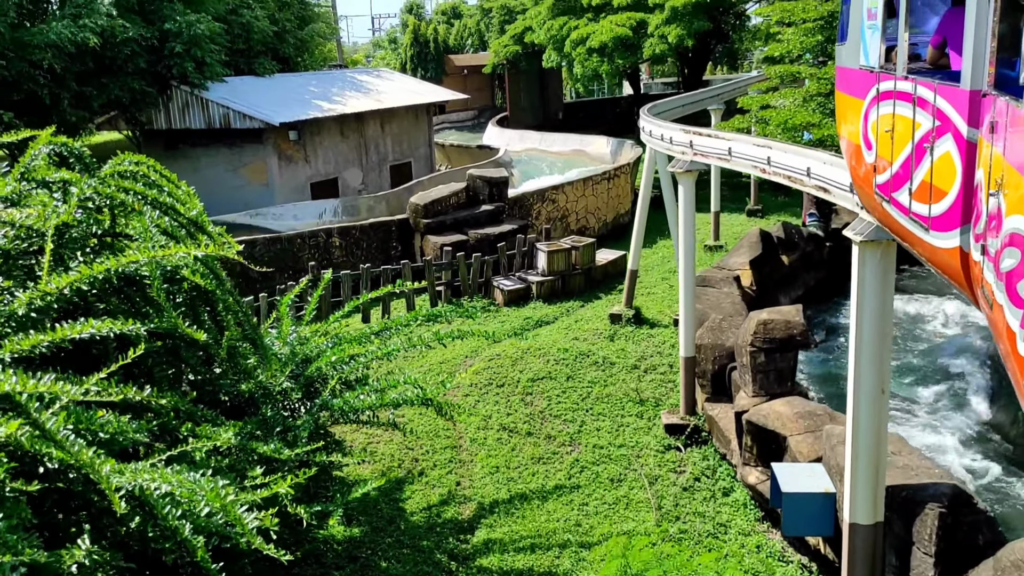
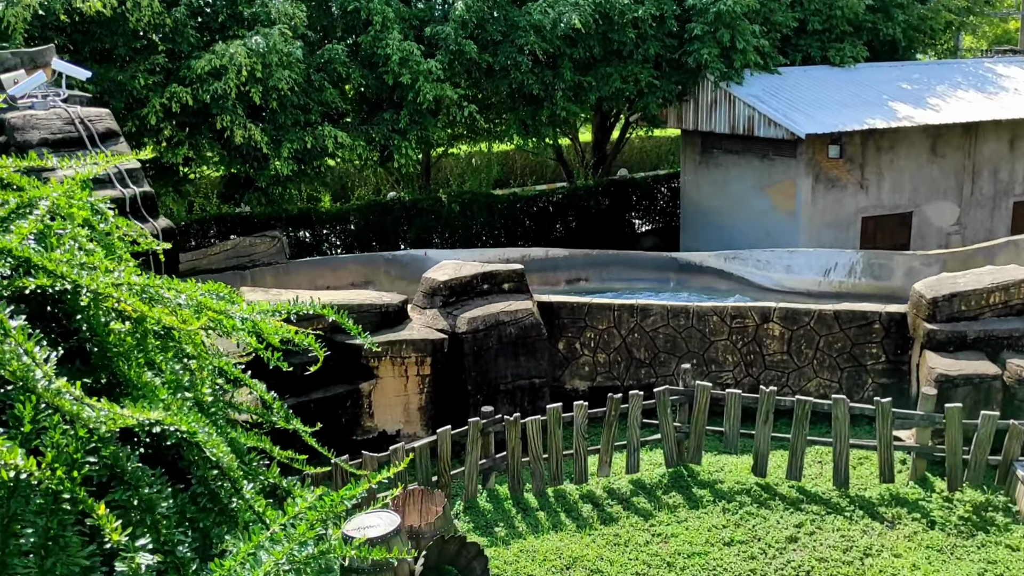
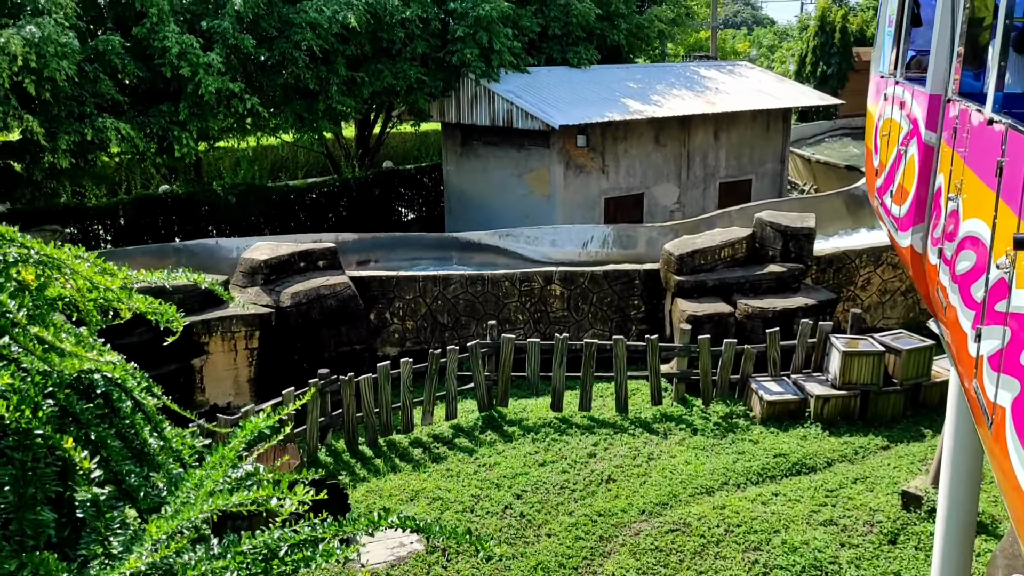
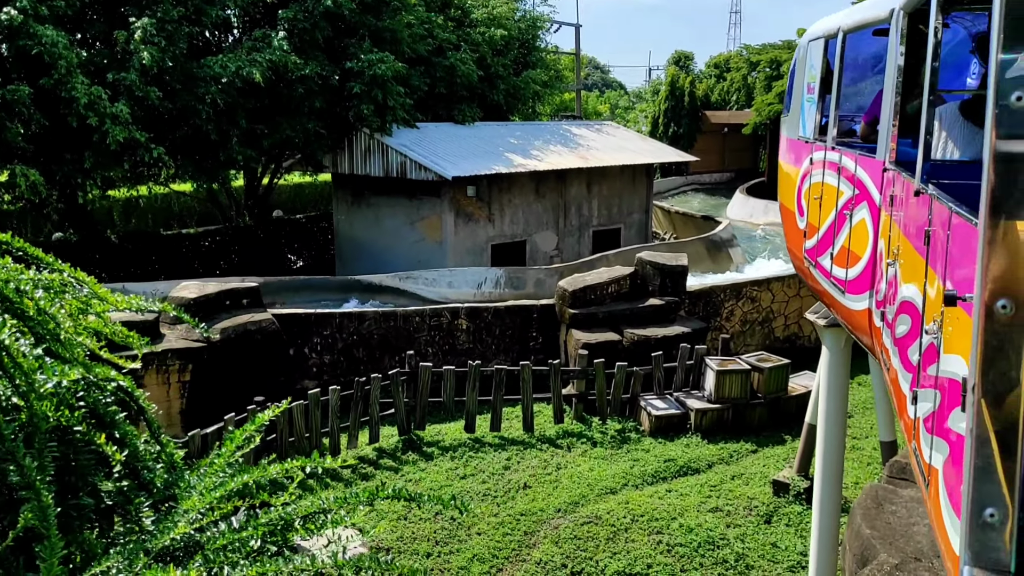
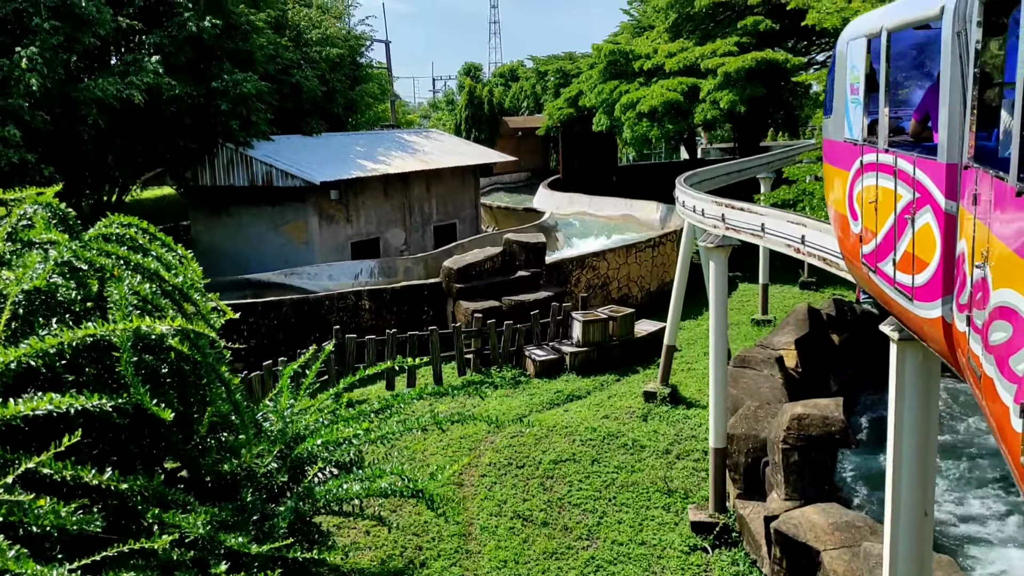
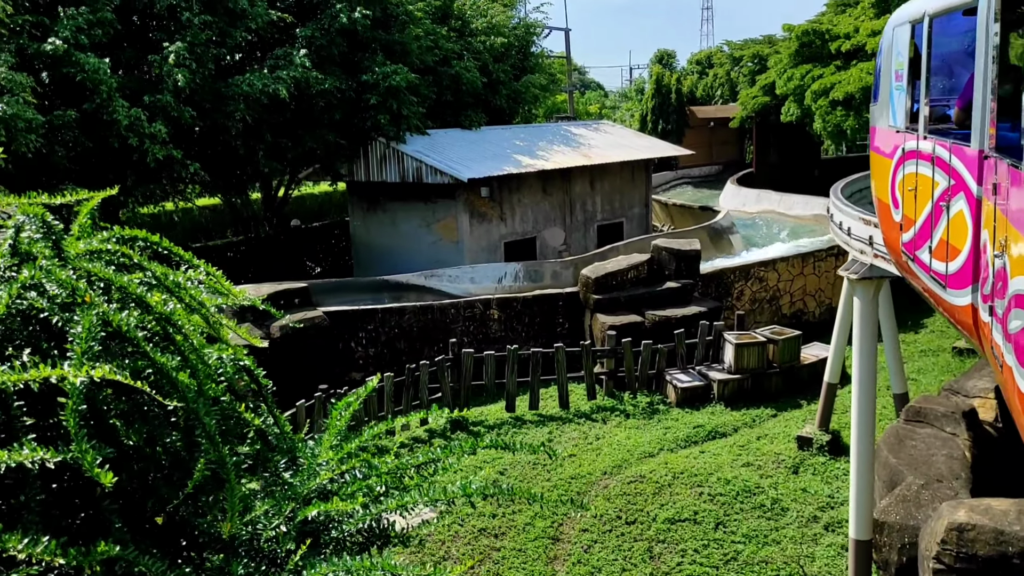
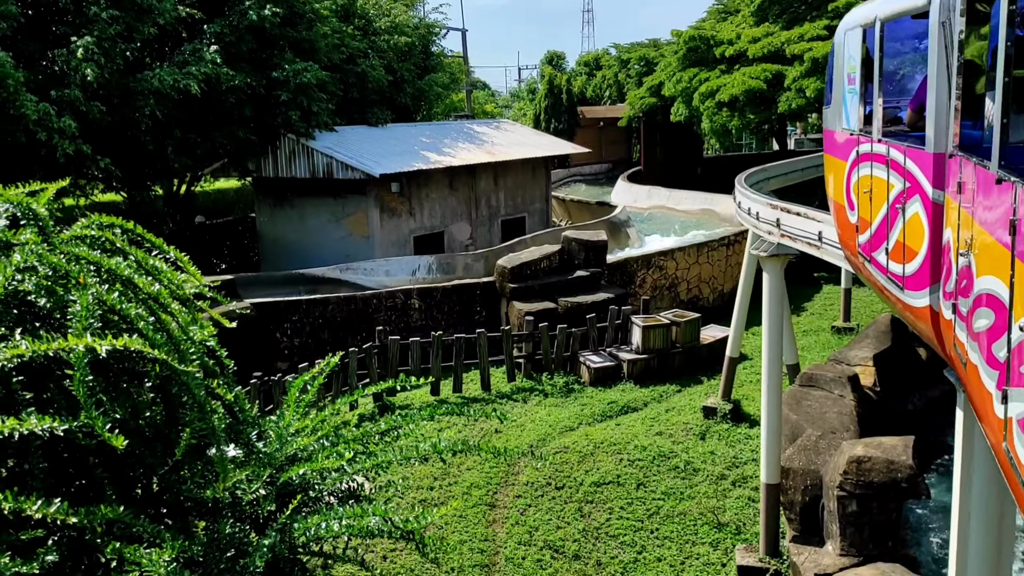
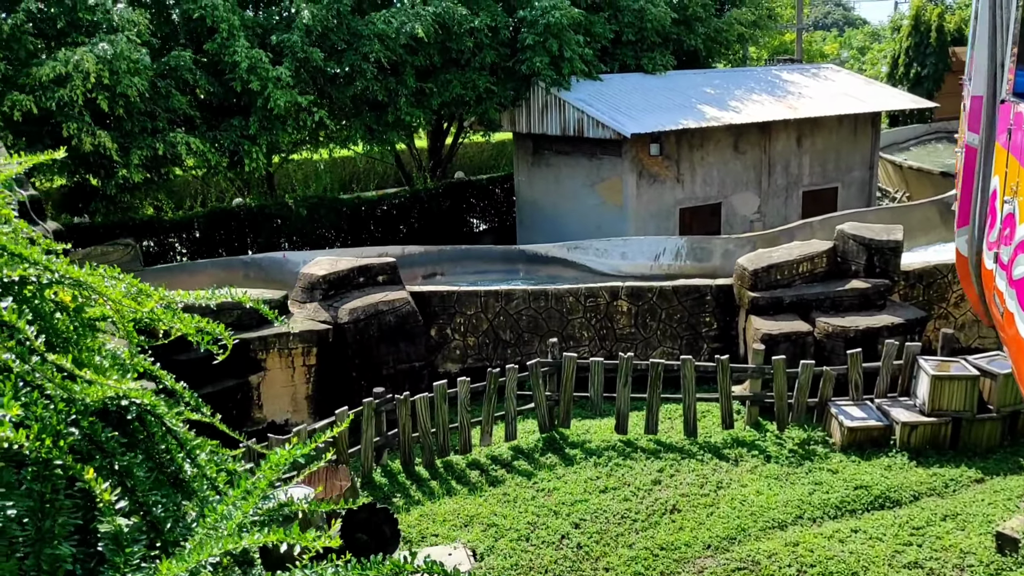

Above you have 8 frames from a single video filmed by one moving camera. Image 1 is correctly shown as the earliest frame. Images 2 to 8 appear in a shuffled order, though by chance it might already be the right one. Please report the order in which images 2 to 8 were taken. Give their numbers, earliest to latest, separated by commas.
5, 7, 6, 4, 3, 8, 2
